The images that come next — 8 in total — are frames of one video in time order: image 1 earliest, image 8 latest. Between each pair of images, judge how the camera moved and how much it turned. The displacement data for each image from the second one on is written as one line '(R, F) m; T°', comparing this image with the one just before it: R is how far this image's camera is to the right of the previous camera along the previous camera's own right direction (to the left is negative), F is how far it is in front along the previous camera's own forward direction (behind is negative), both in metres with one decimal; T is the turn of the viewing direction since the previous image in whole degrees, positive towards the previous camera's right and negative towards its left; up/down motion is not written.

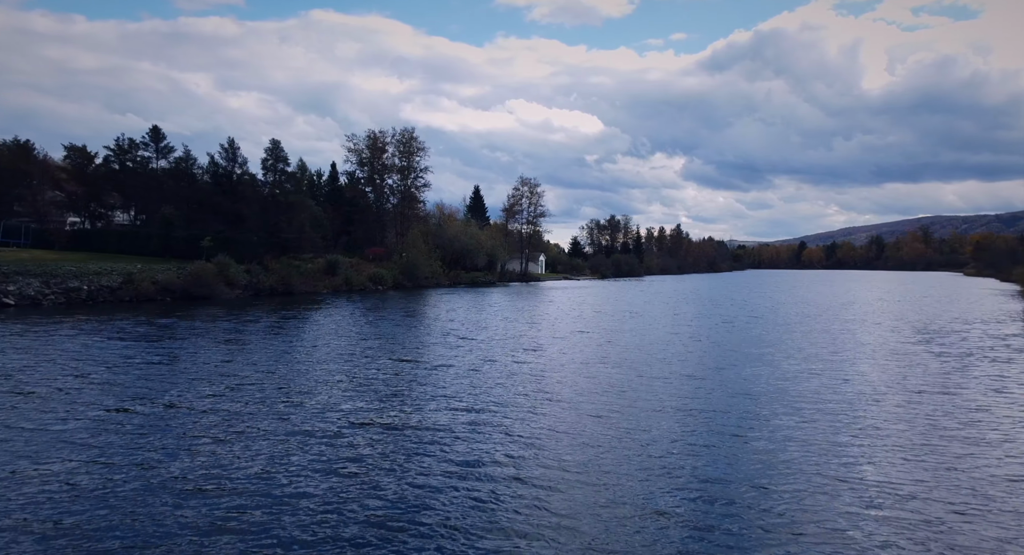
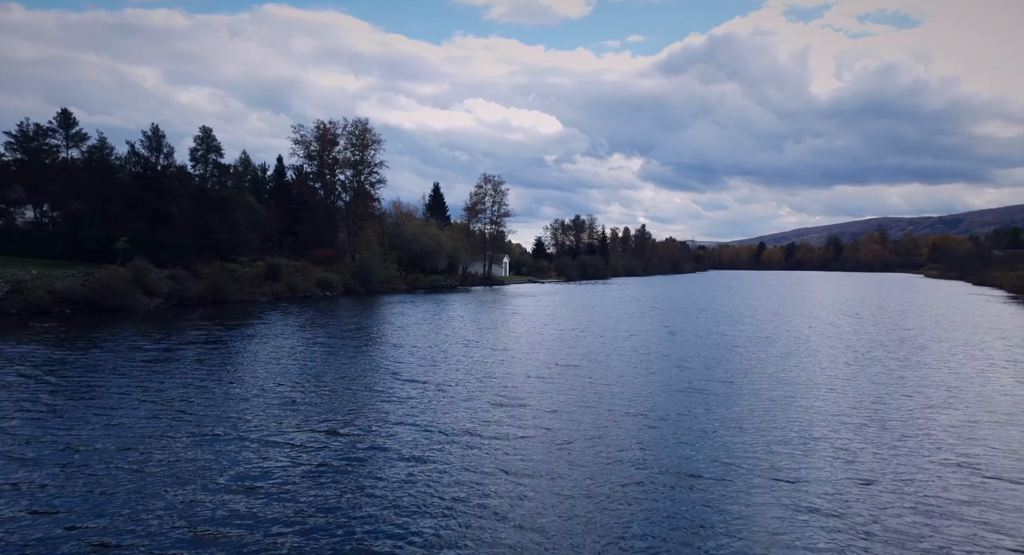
(-0.4, +5.5) m; +3°
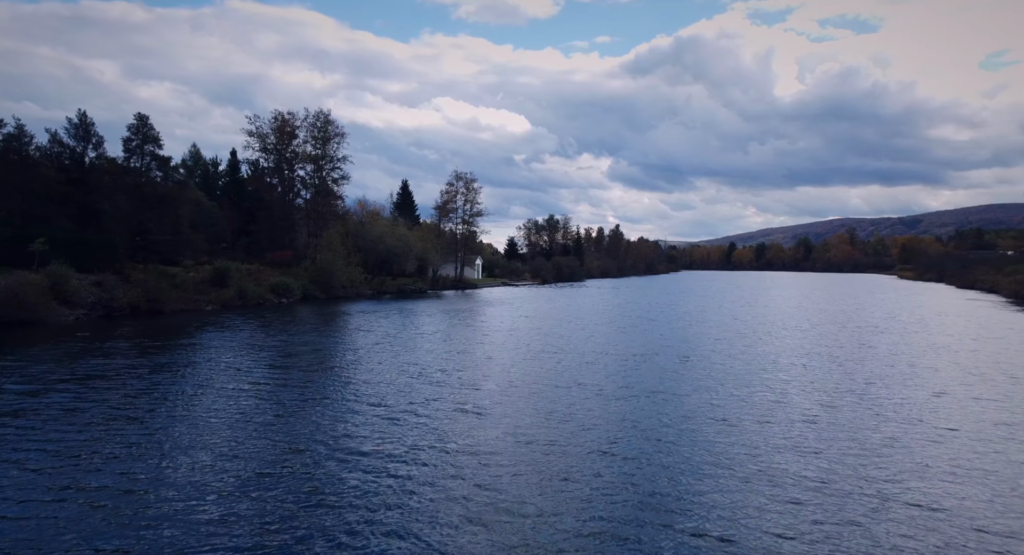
(-0.6, +4.8) m; +3°
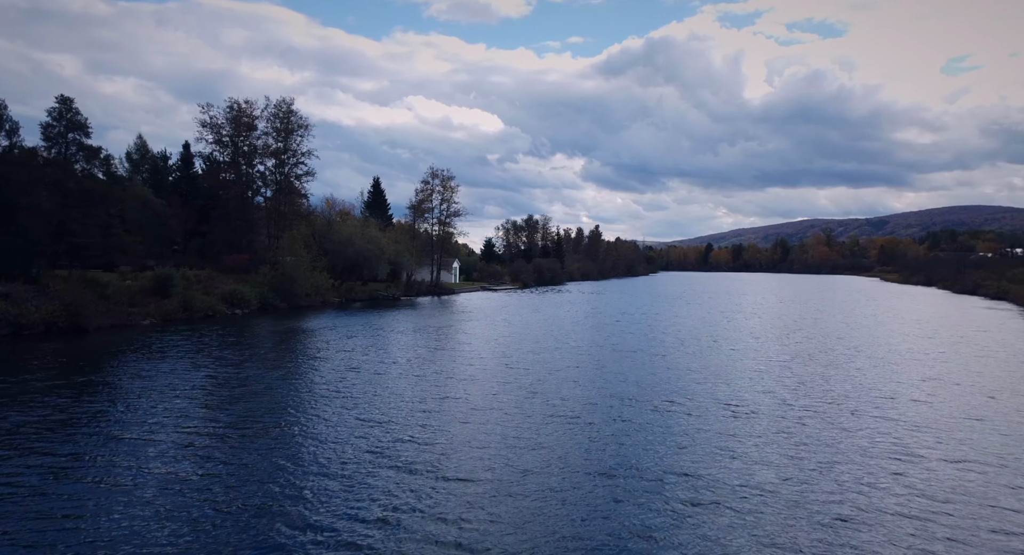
(-0.8, +5.6) m; +2°
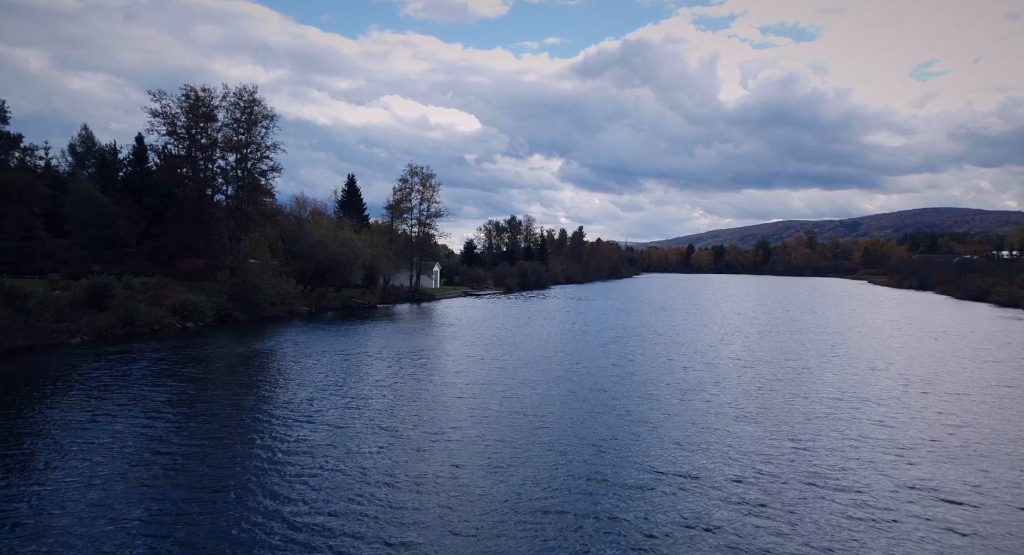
(-0.8, +5.2) m; +2°
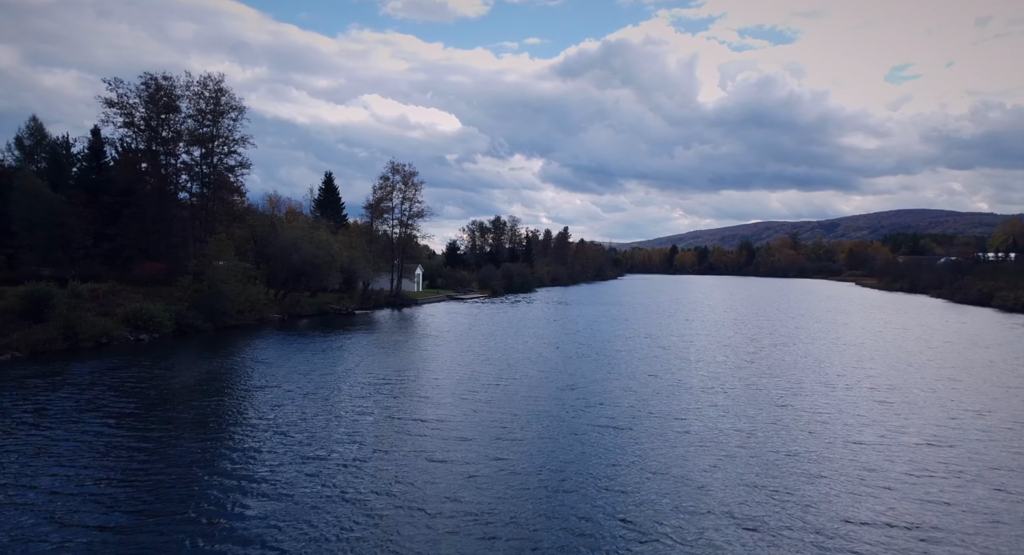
(-0.6, +3.8) m; +2°
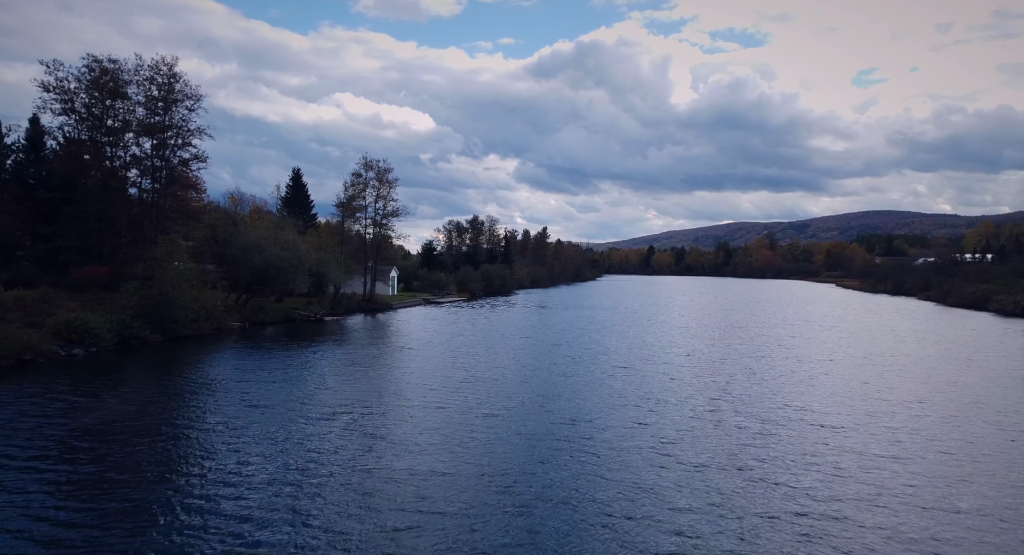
(-0.7, +3.9) m; +2°
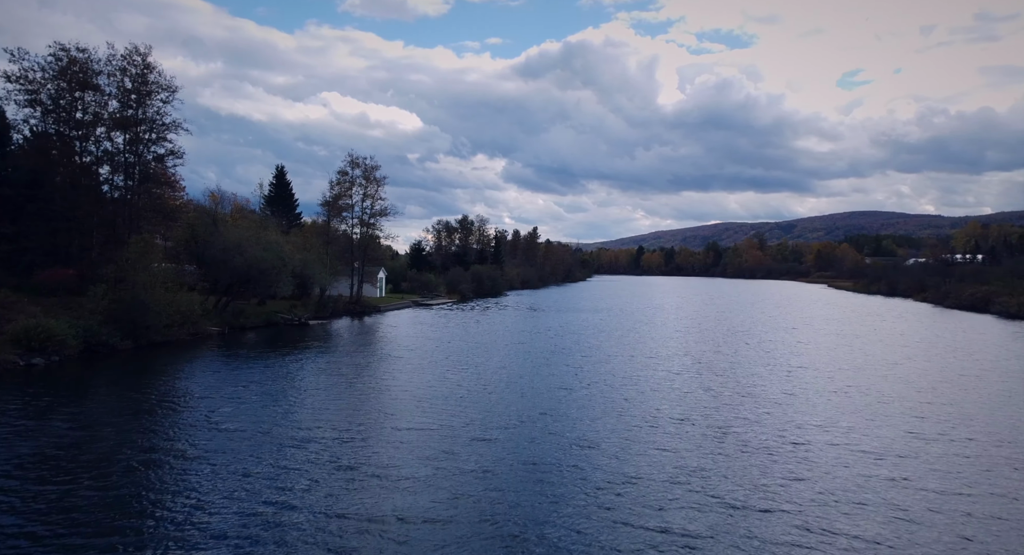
(-0.4, +2.2) m; +1°
